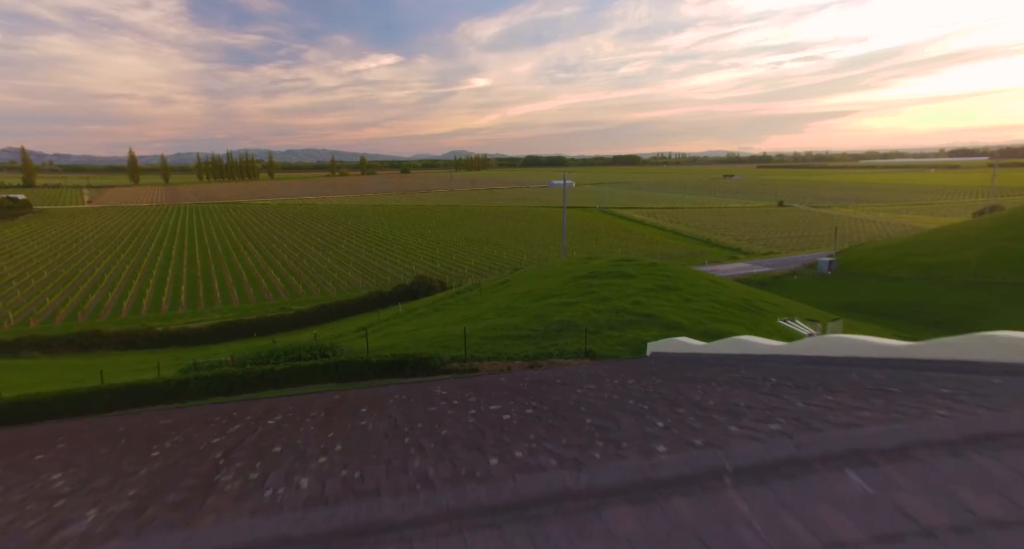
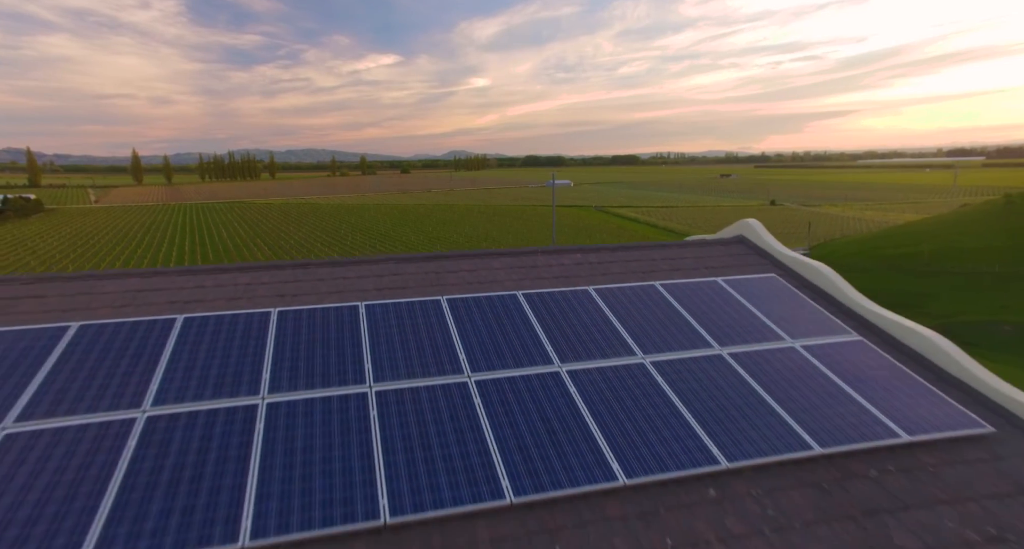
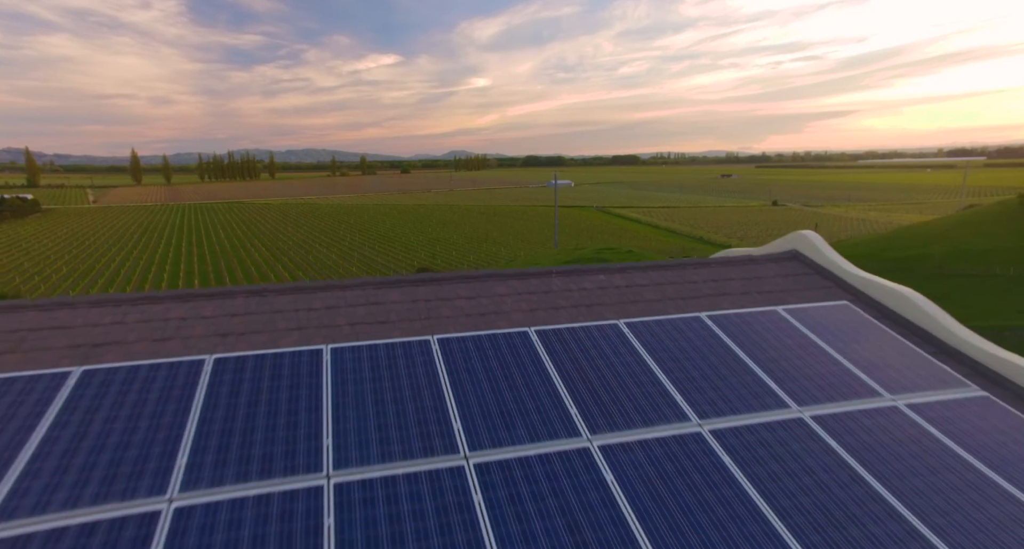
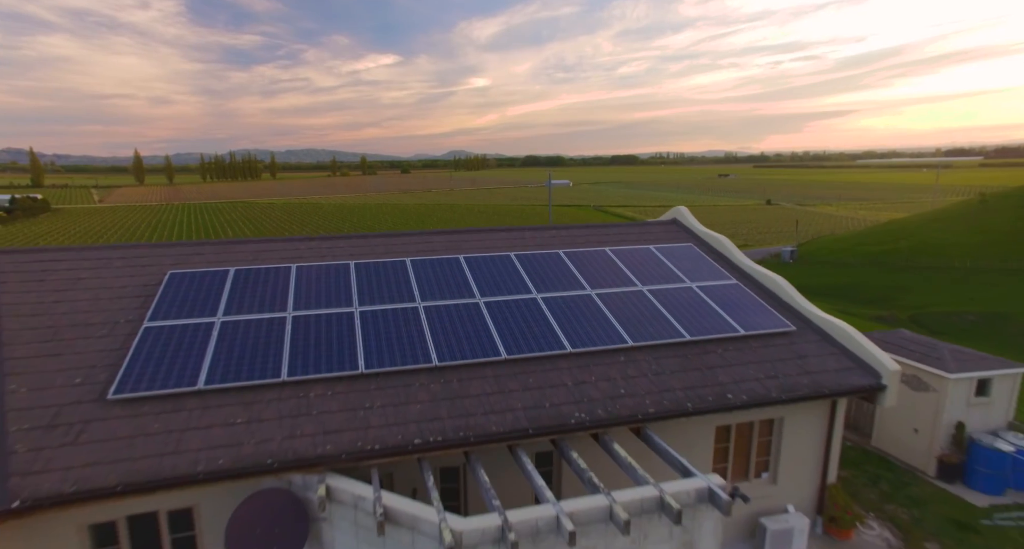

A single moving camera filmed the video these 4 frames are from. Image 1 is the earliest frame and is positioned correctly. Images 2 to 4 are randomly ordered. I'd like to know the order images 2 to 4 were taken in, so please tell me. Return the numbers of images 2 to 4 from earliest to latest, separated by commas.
3, 2, 4
